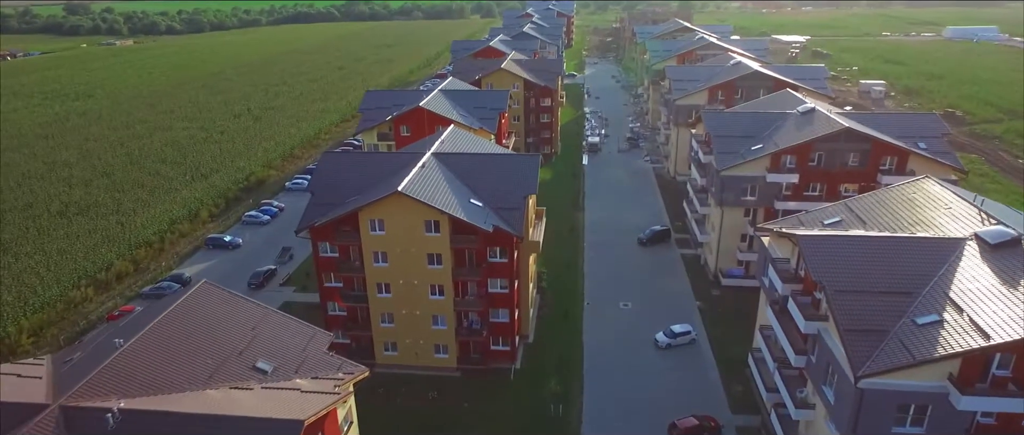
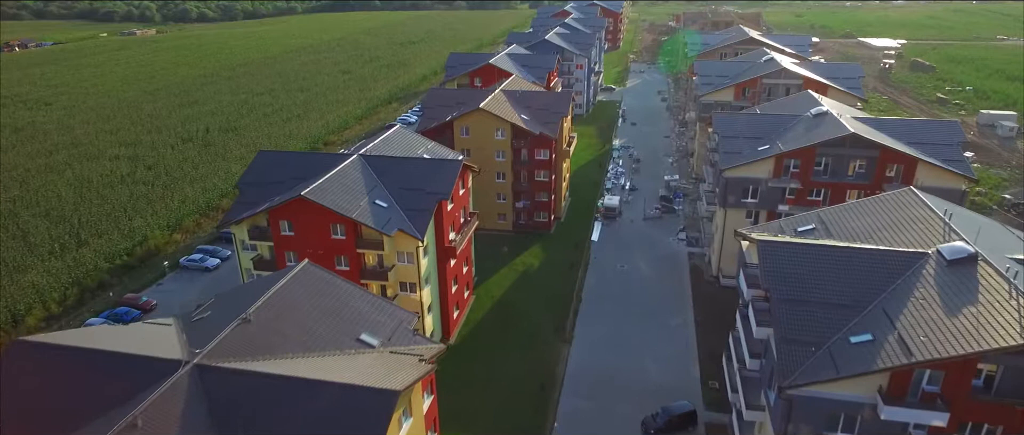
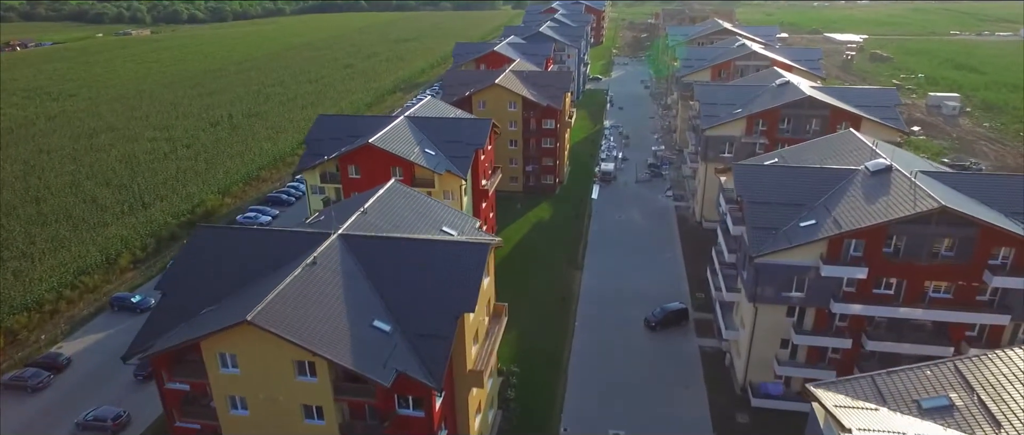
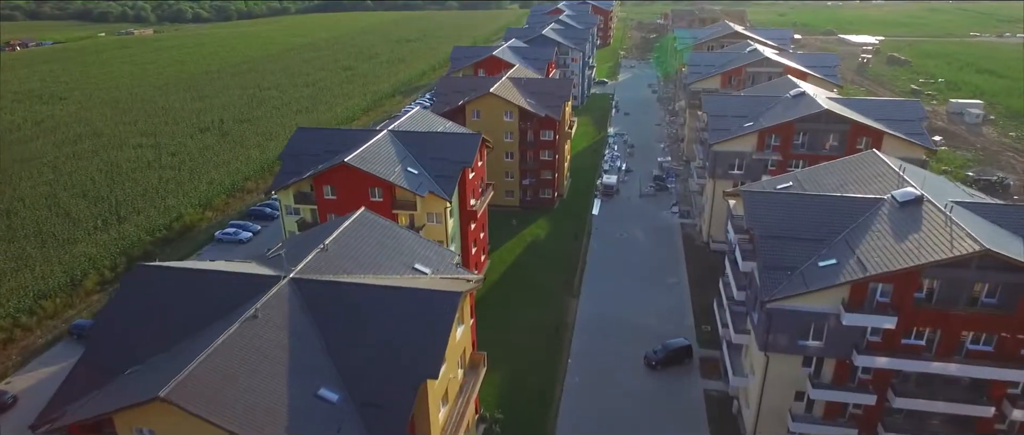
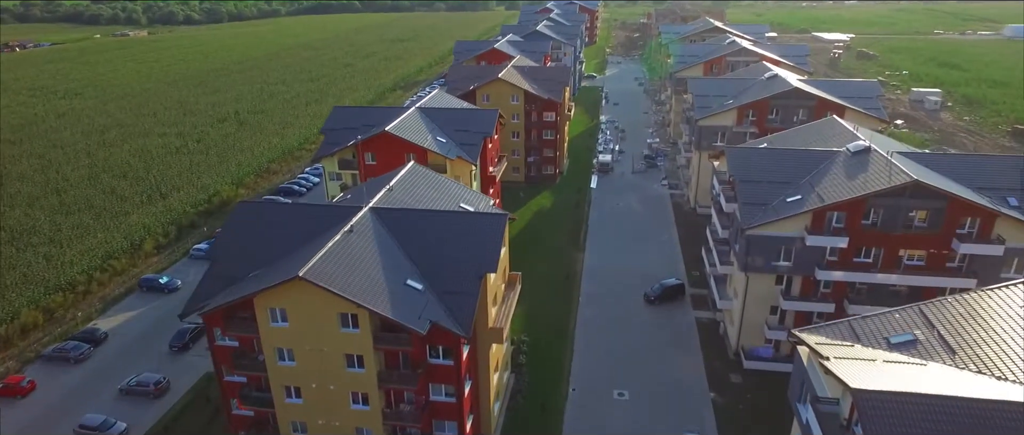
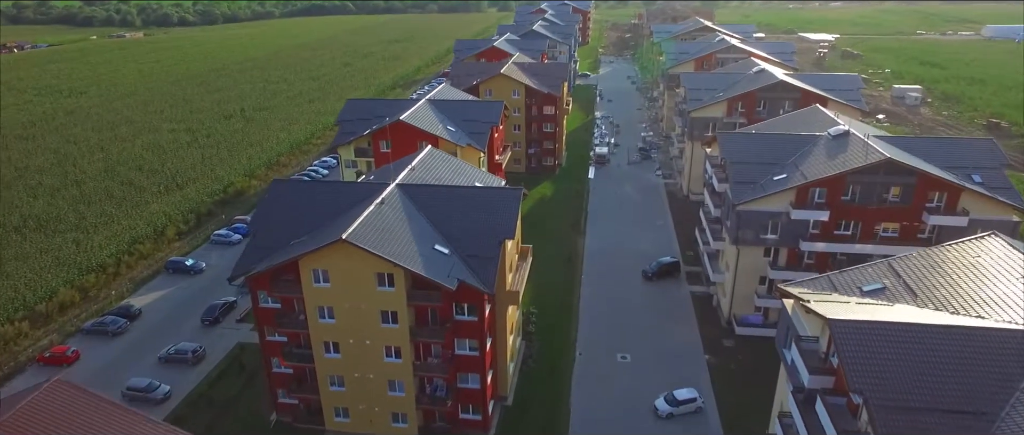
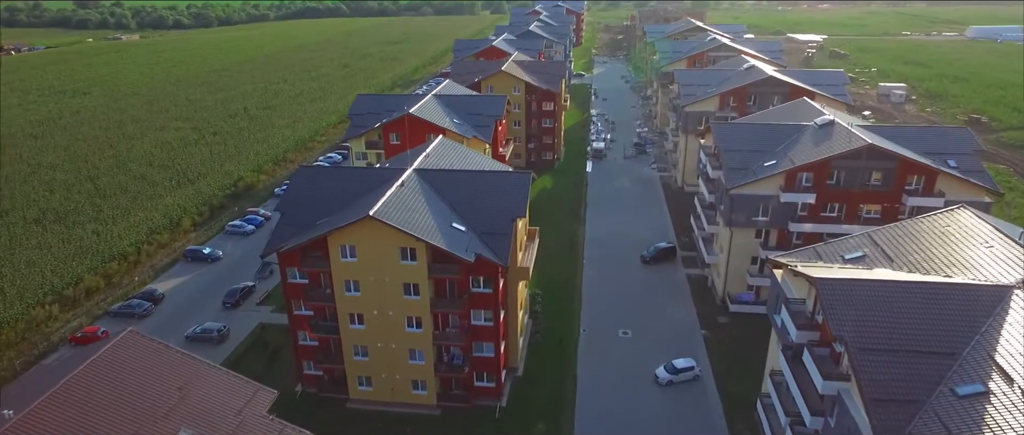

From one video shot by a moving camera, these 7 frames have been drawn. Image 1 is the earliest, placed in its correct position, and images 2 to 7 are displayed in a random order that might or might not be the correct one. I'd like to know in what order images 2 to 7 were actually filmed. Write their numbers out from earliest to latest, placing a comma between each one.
7, 6, 5, 3, 4, 2
